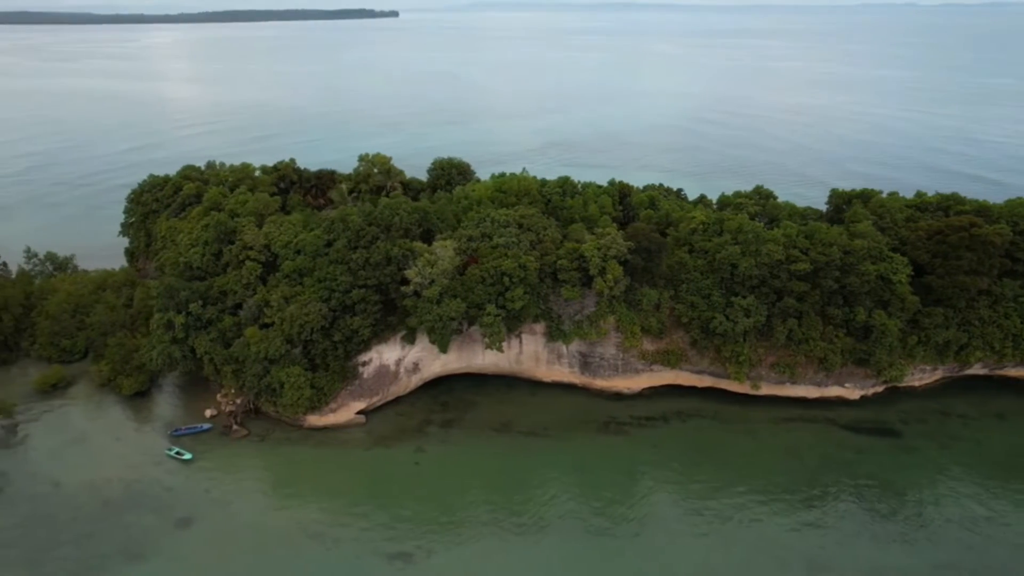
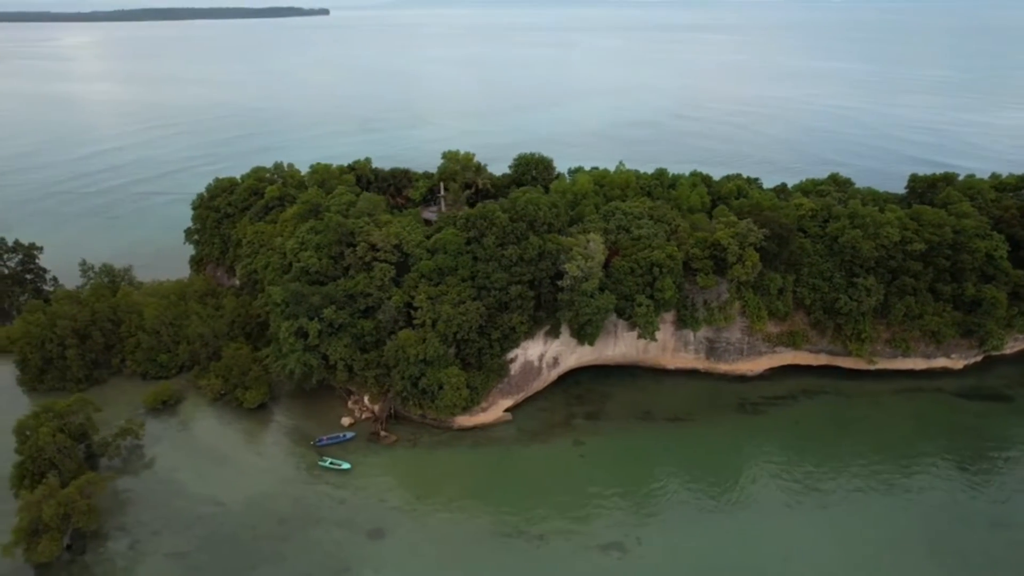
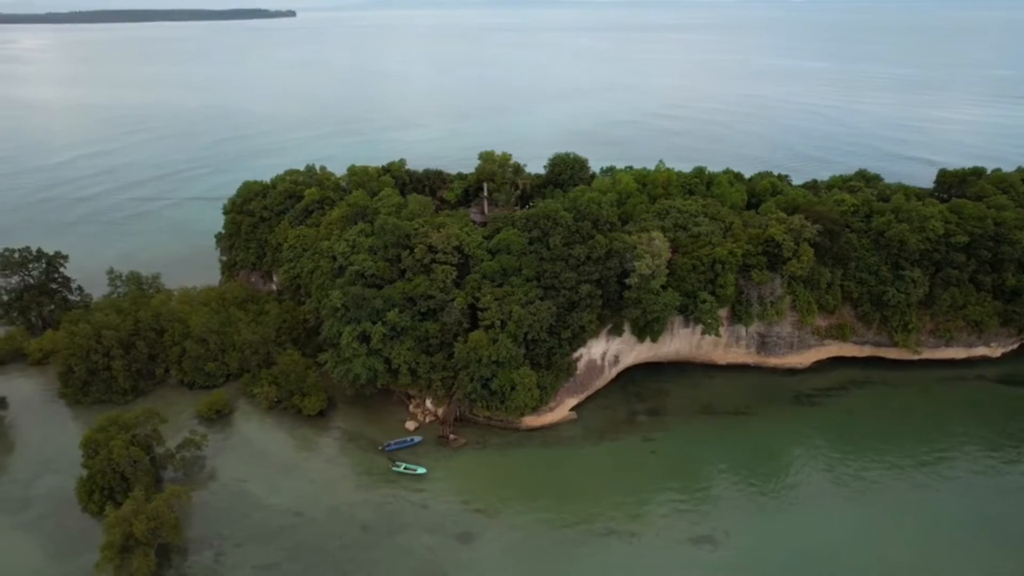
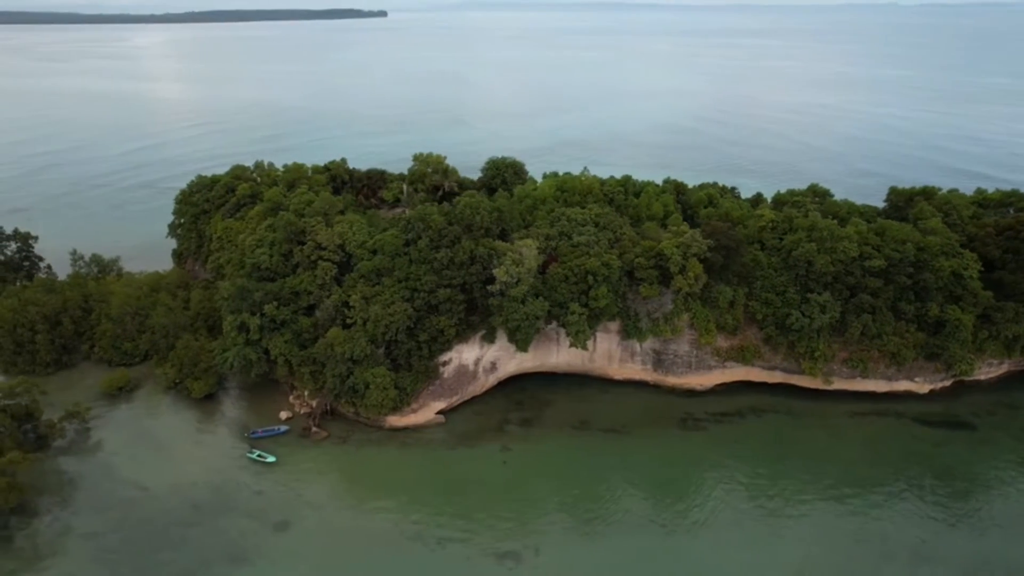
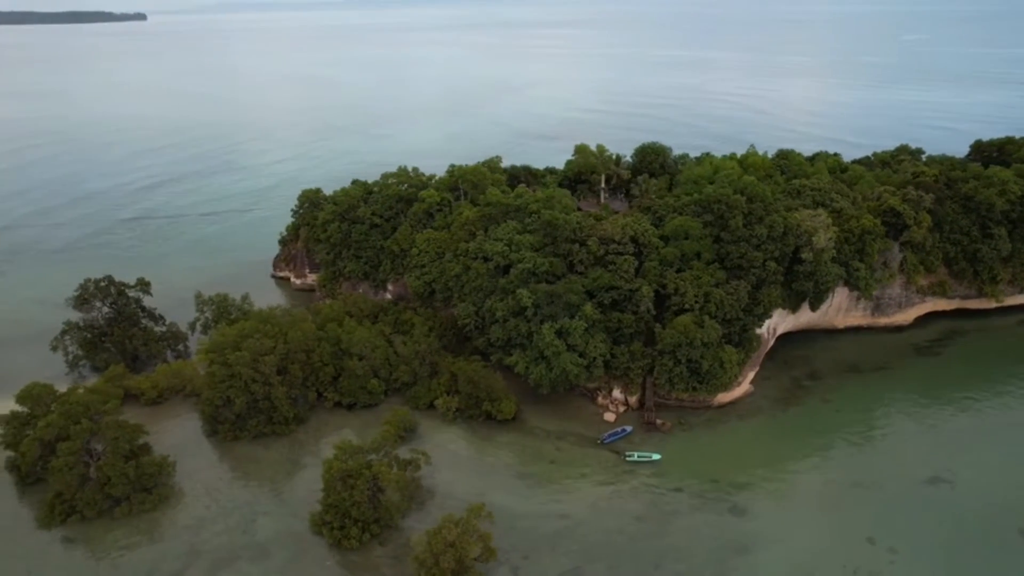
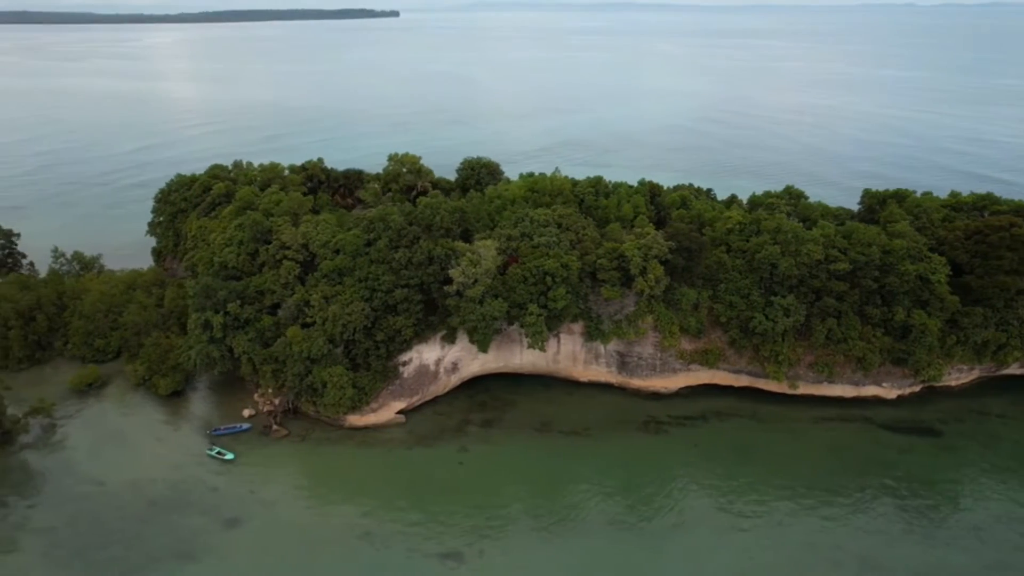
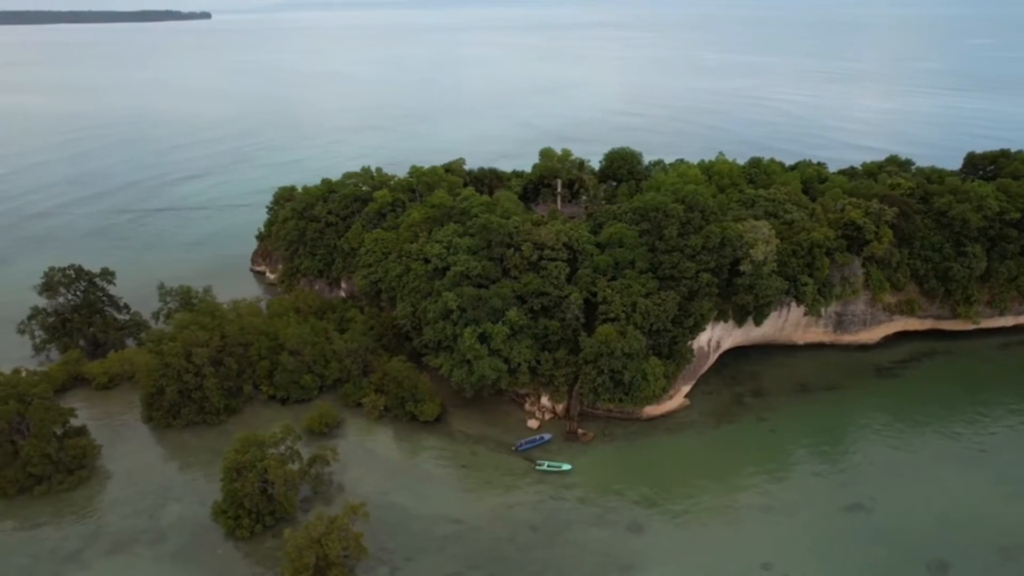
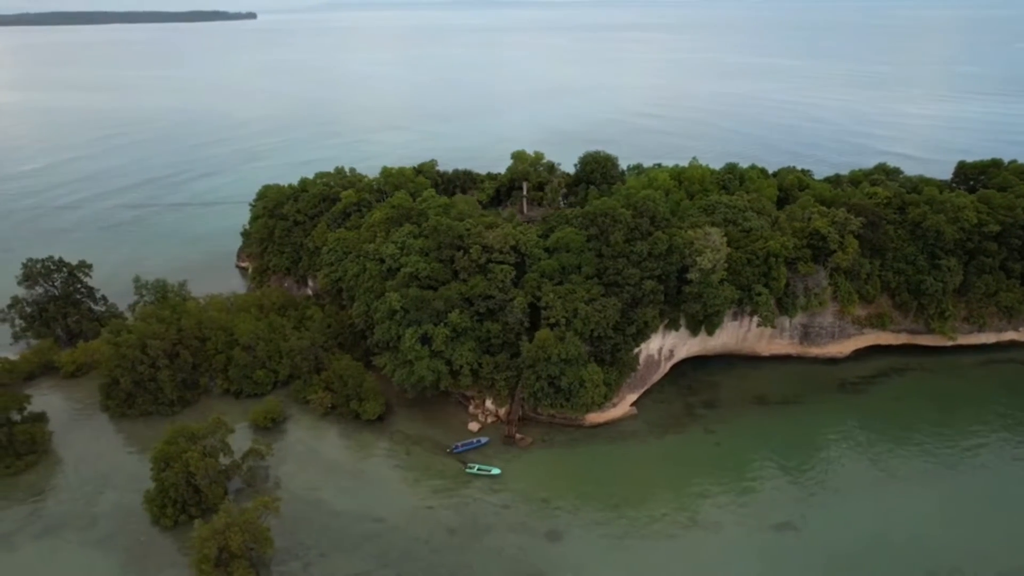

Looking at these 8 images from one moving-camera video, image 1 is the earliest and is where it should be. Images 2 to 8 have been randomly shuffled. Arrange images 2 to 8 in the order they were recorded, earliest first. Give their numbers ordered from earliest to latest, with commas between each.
6, 4, 2, 3, 8, 7, 5
